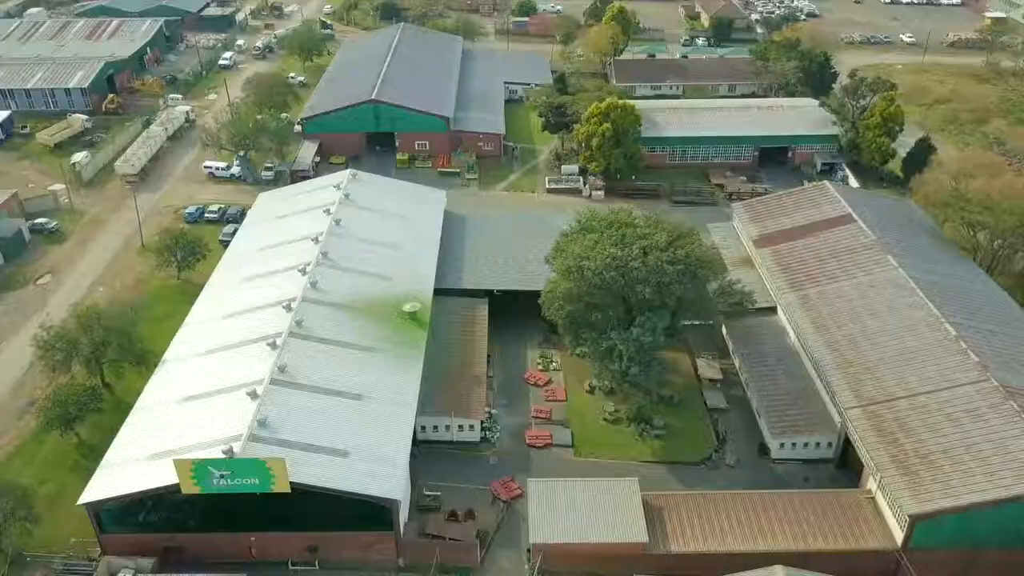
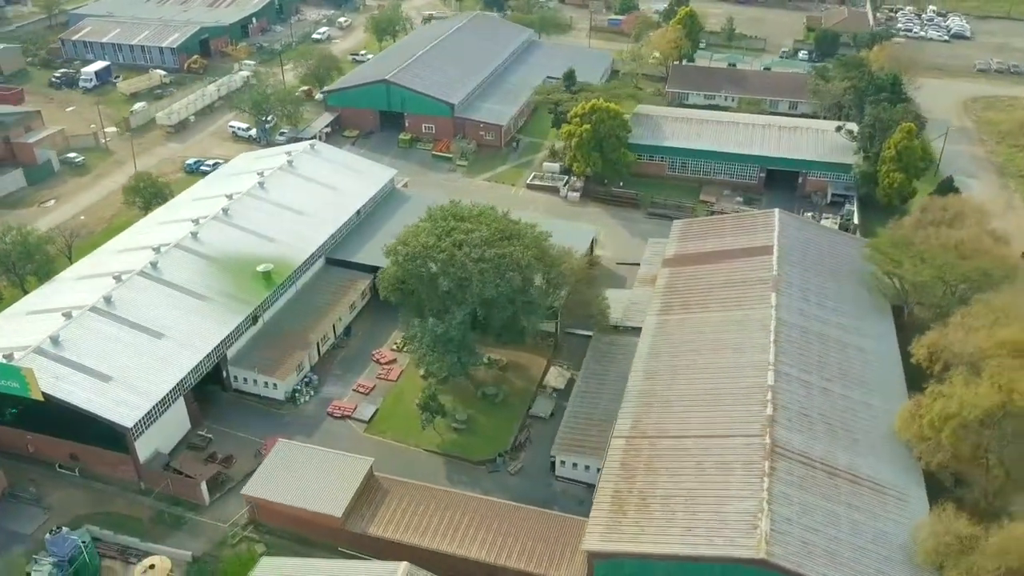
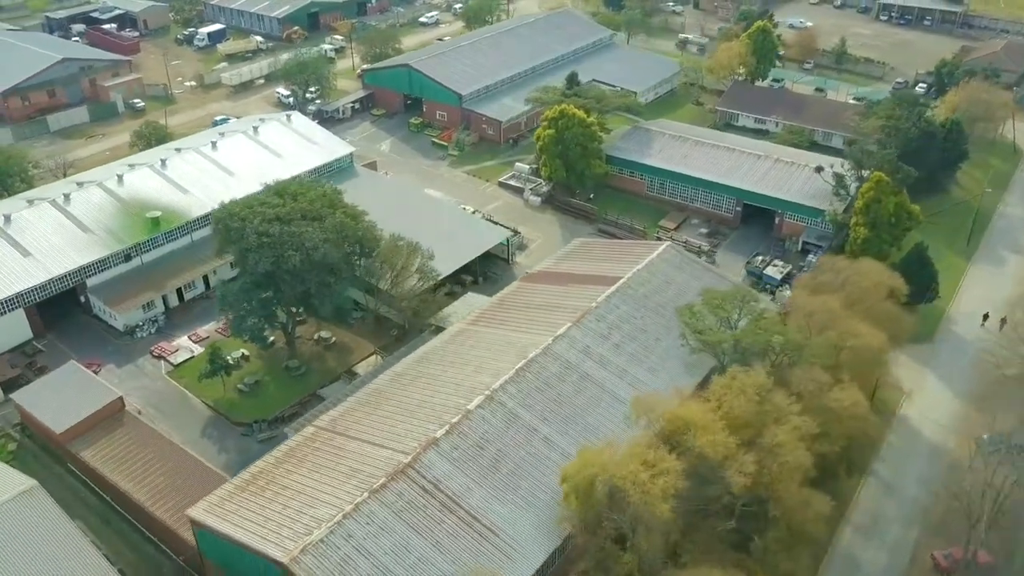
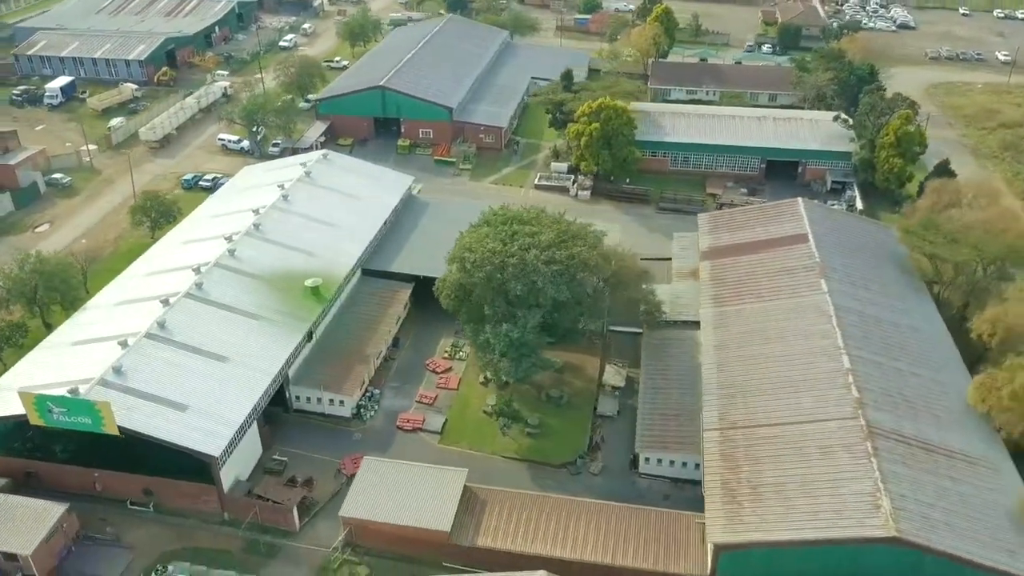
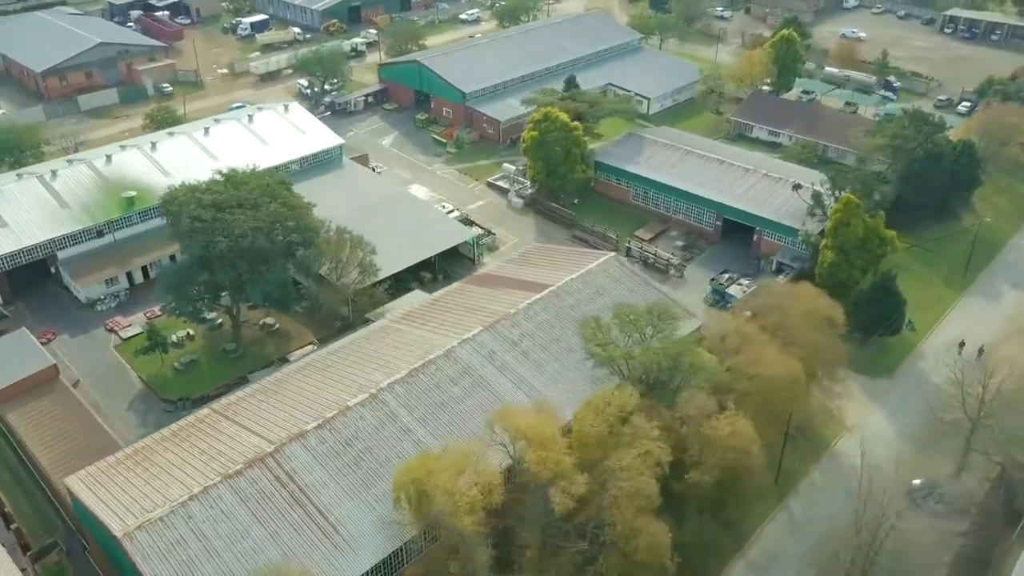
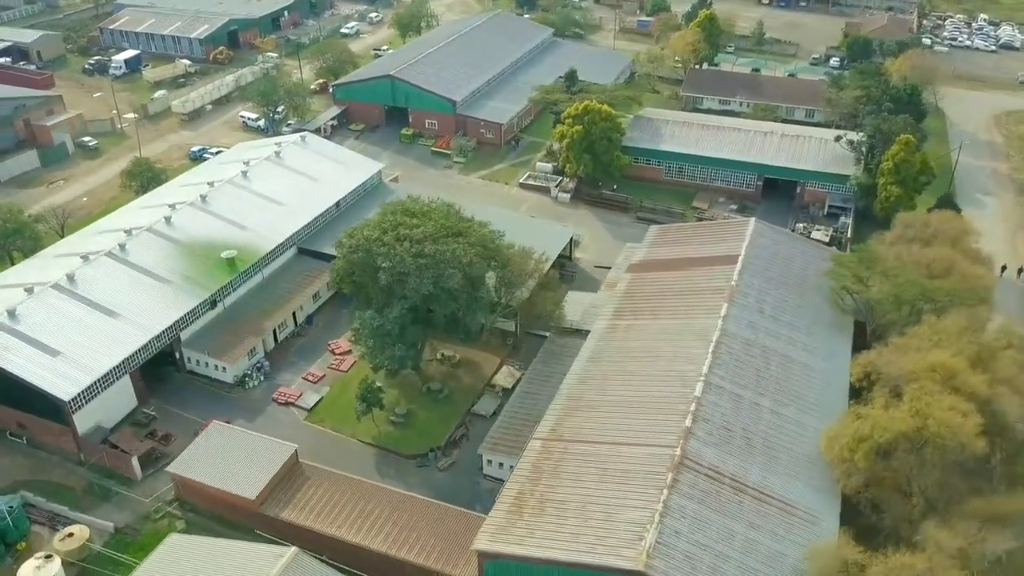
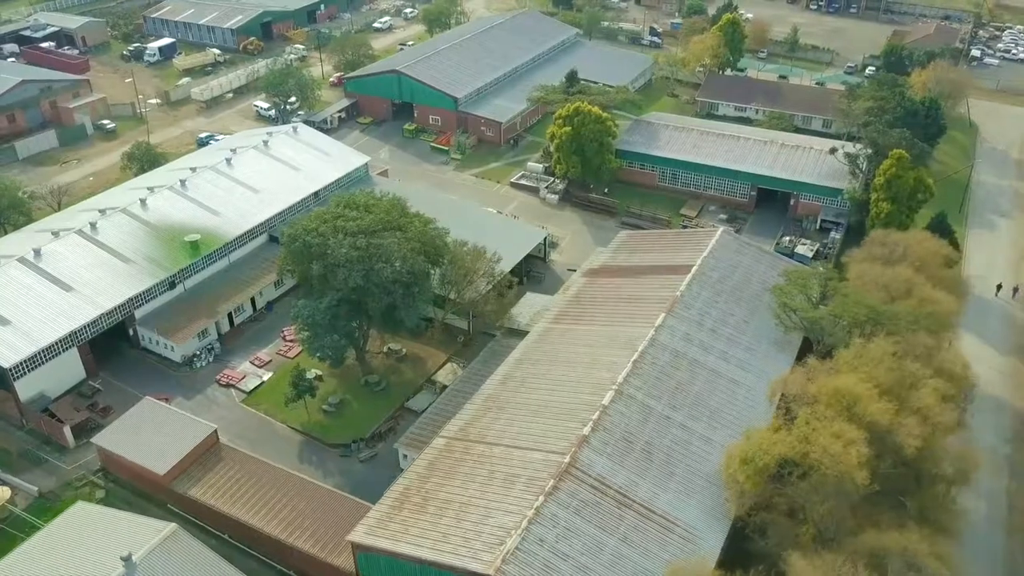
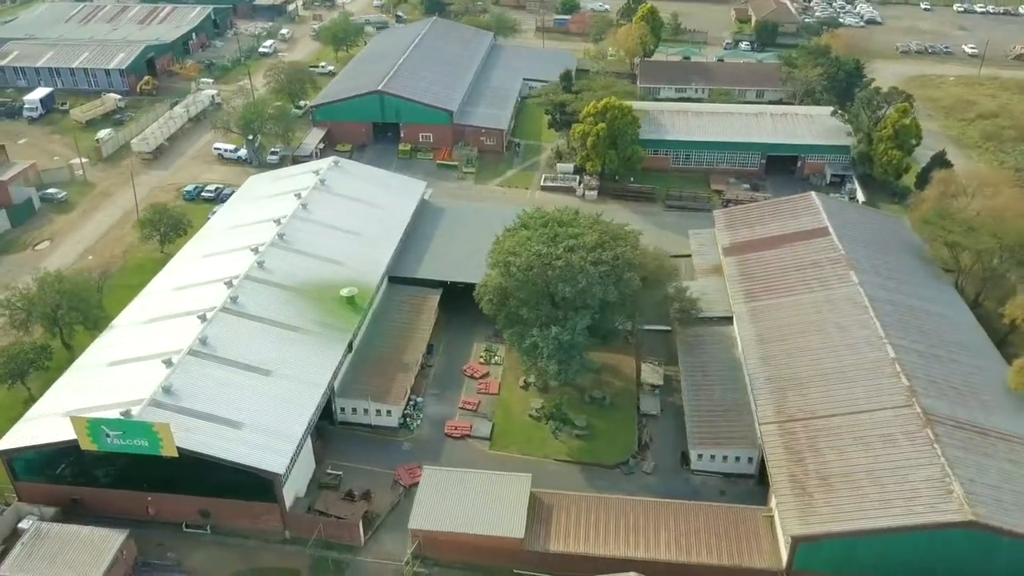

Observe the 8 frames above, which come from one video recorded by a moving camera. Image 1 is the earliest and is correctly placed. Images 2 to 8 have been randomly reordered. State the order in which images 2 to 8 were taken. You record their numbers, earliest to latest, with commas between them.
8, 4, 2, 6, 7, 3, 5
